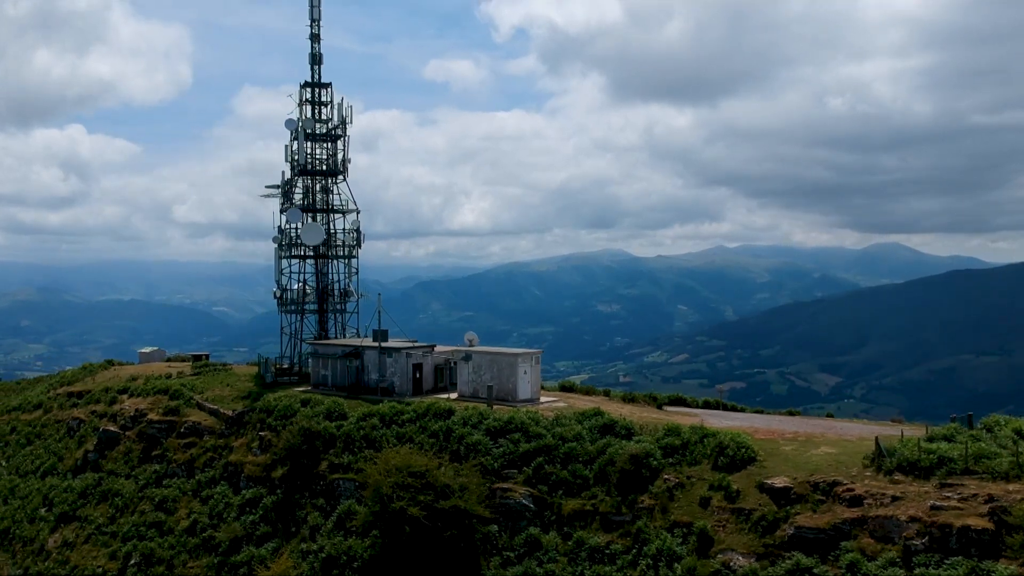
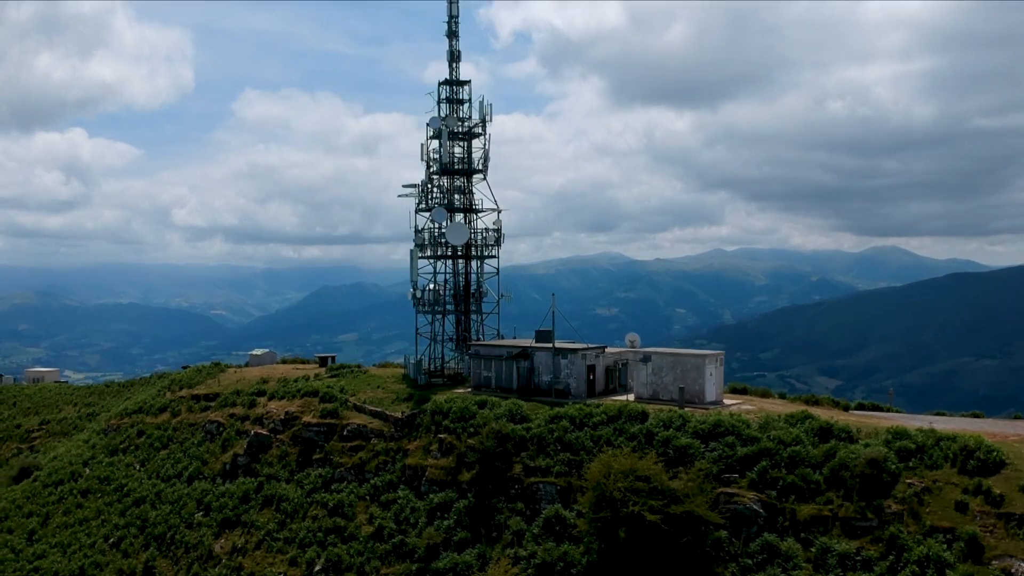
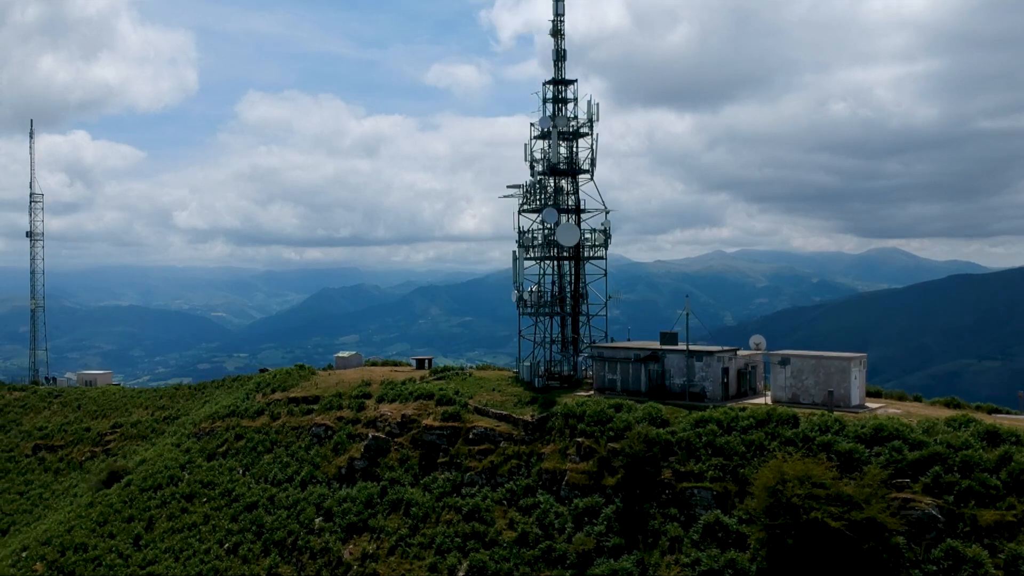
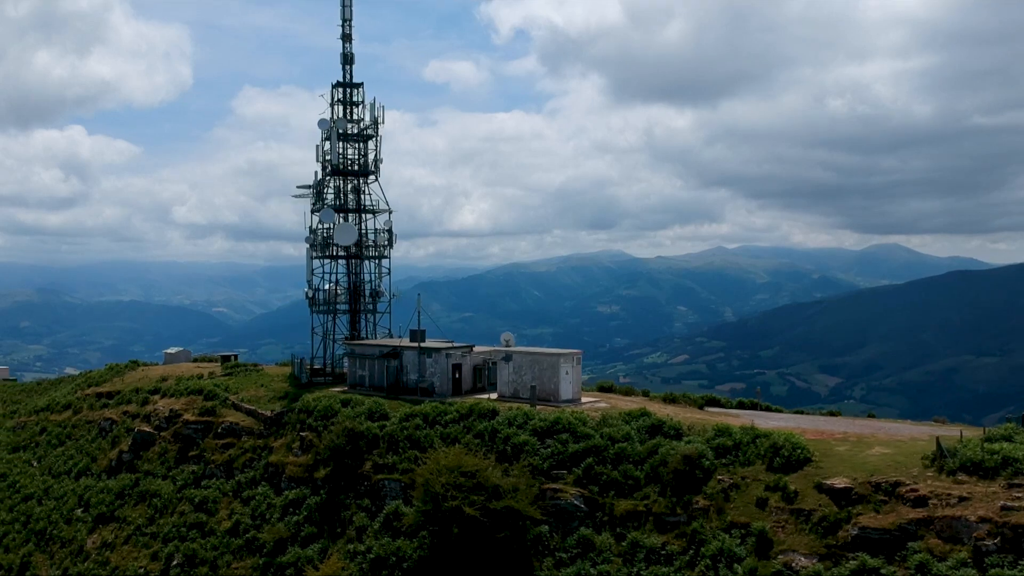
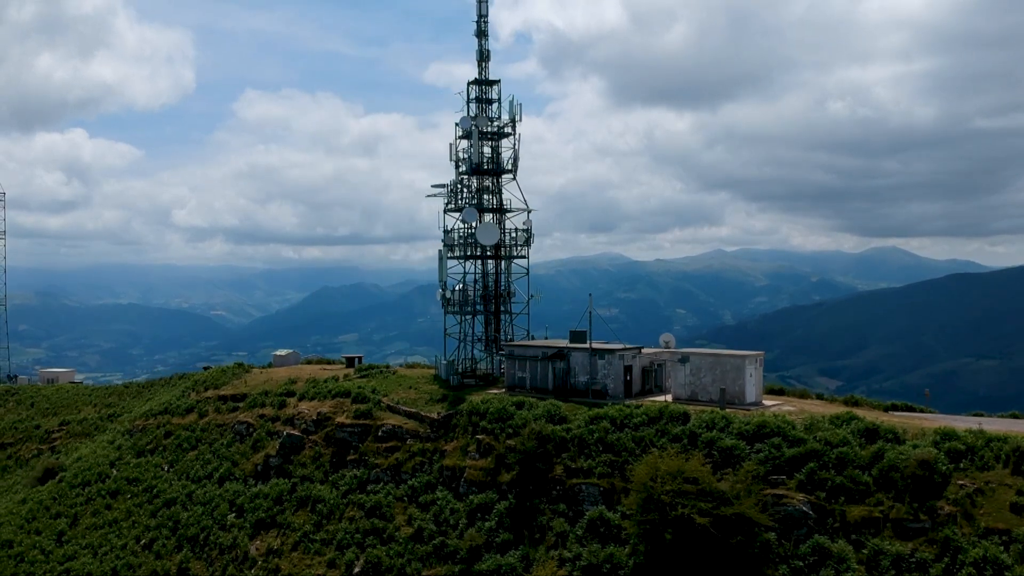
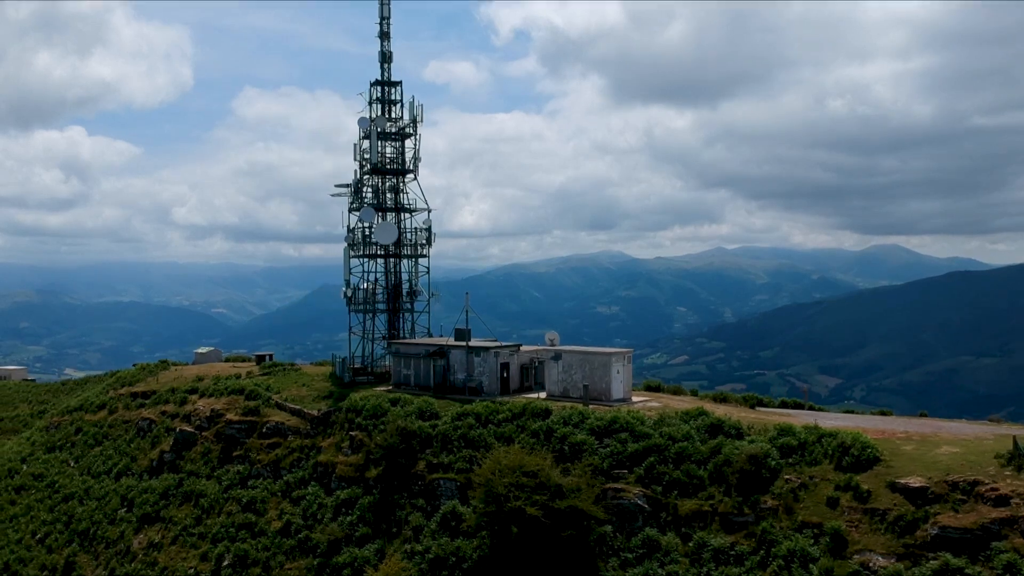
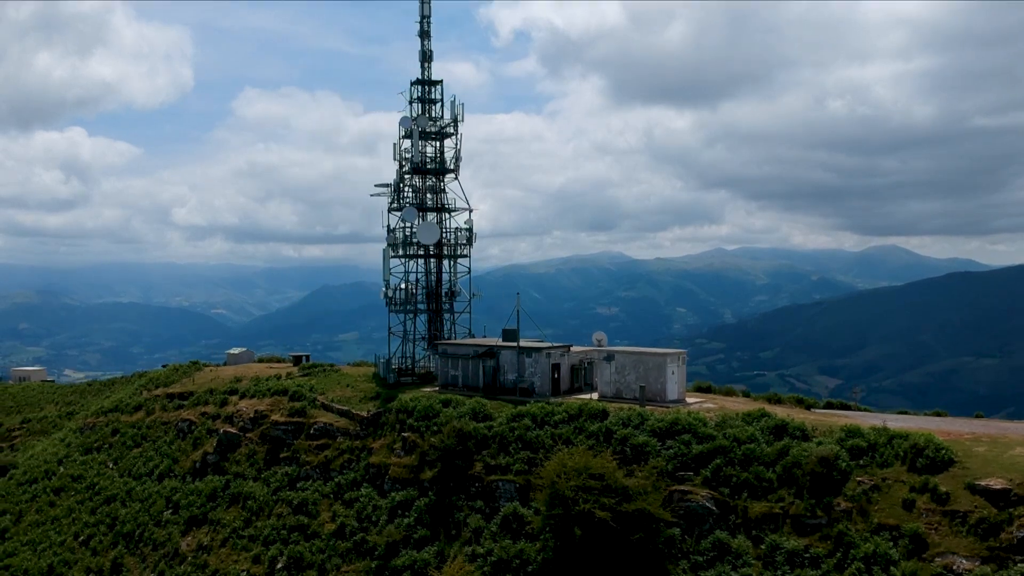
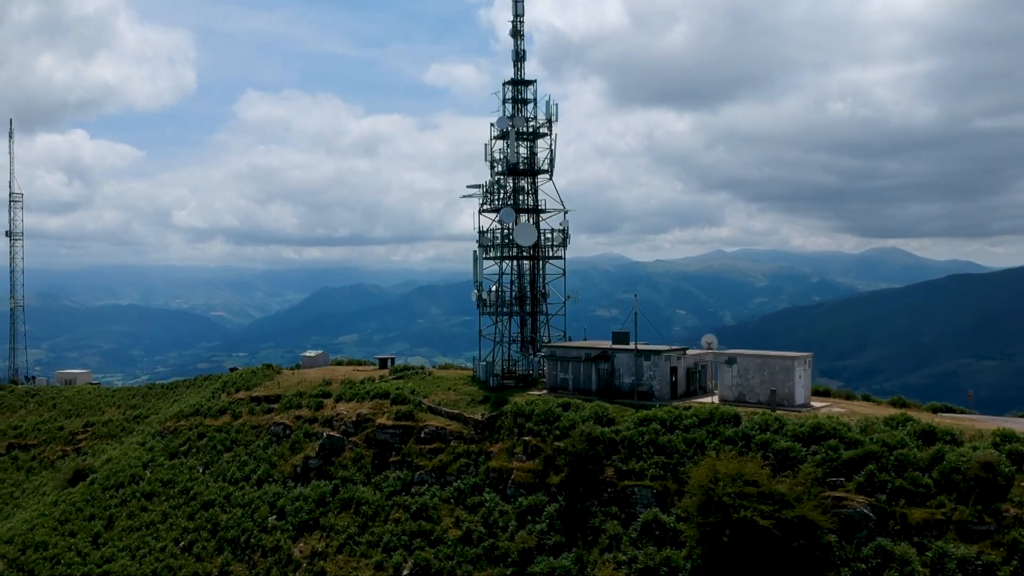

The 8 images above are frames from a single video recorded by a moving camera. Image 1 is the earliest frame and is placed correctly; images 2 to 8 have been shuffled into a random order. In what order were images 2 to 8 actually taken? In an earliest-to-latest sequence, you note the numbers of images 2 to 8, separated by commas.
4, 6, 7, 2, 5, 8, 3
